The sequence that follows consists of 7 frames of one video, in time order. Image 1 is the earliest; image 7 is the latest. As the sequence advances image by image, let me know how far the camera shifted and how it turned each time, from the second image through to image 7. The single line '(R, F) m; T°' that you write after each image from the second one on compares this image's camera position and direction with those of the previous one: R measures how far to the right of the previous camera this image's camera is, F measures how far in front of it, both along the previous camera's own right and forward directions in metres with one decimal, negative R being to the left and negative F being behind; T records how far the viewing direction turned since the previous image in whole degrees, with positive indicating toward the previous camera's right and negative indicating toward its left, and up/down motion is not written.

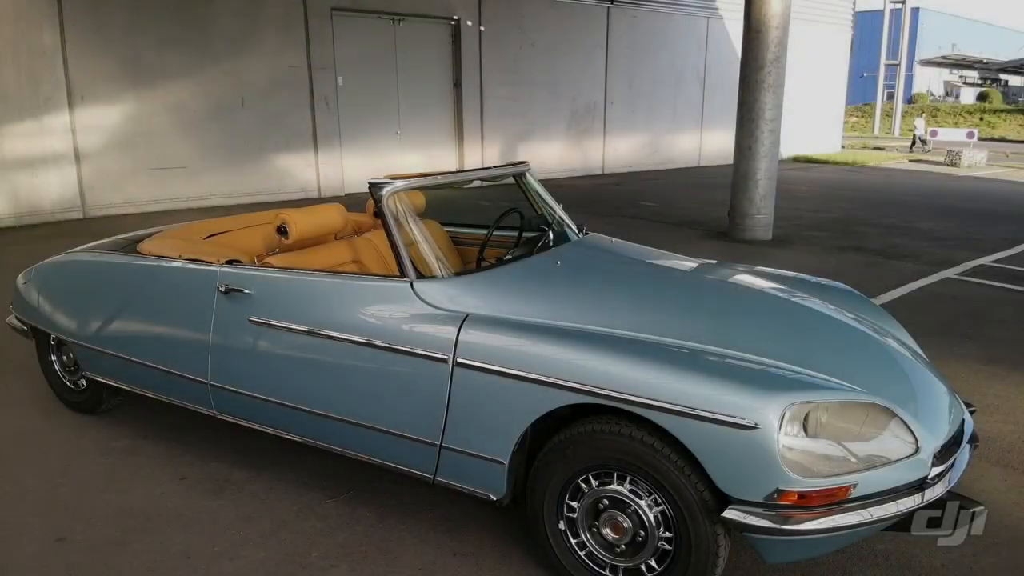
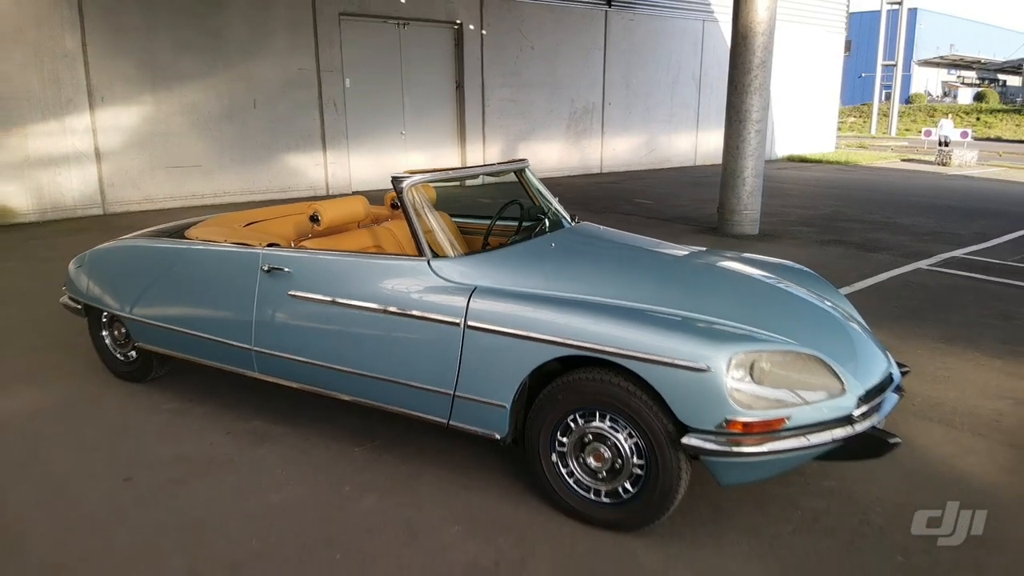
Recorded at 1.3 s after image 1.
(0.0, -0.5) m; 0°
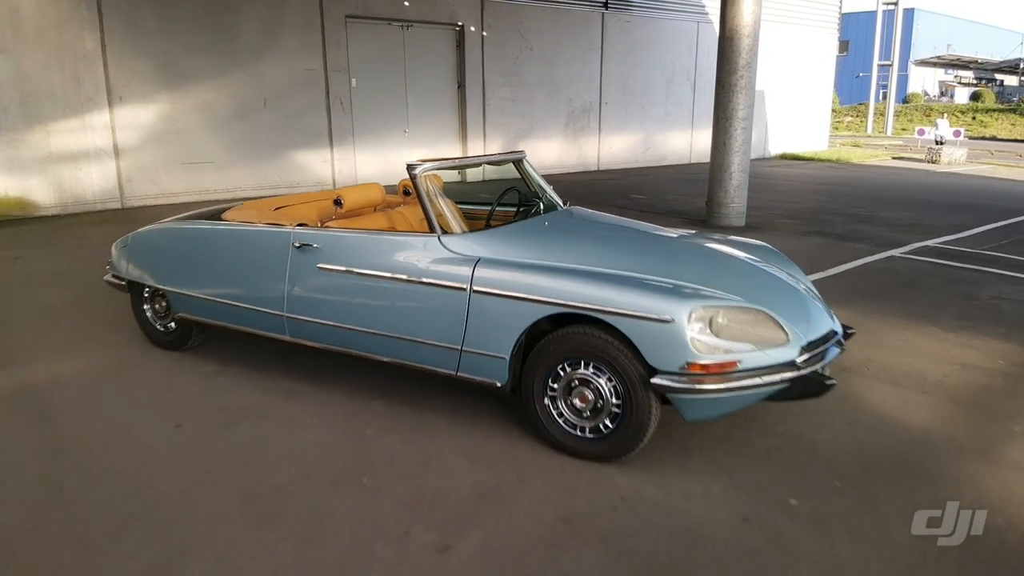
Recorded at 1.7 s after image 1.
(0.0, -0.5) m; 0°
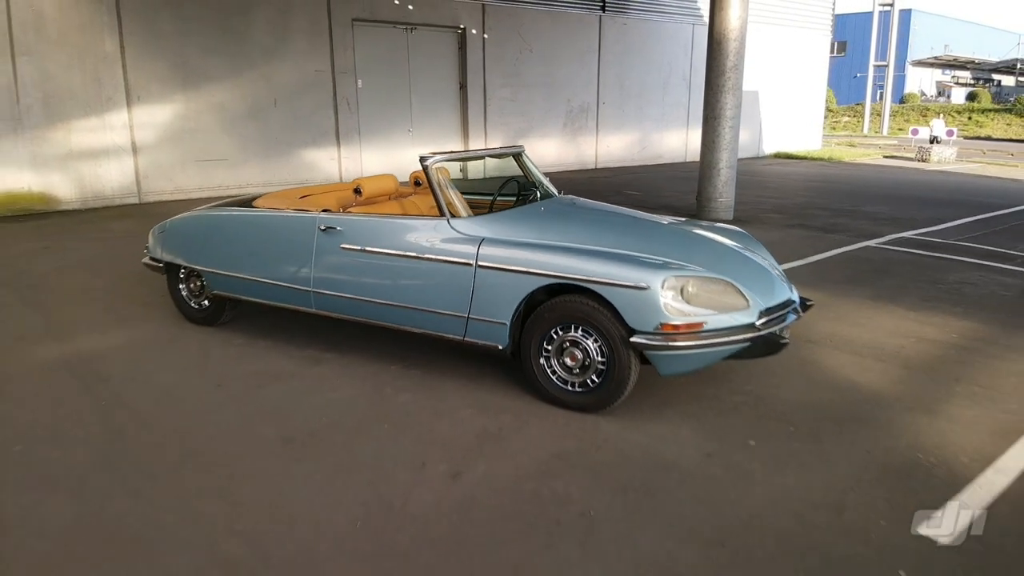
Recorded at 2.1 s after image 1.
(0.0, -0.5) m; 0°
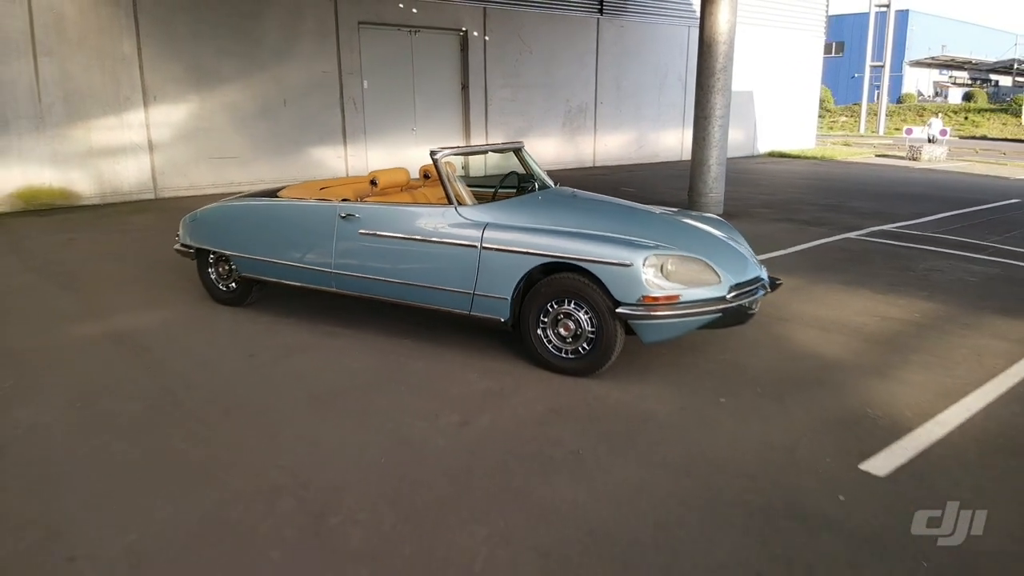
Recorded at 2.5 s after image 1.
(0.0, -0.5) m; 0°
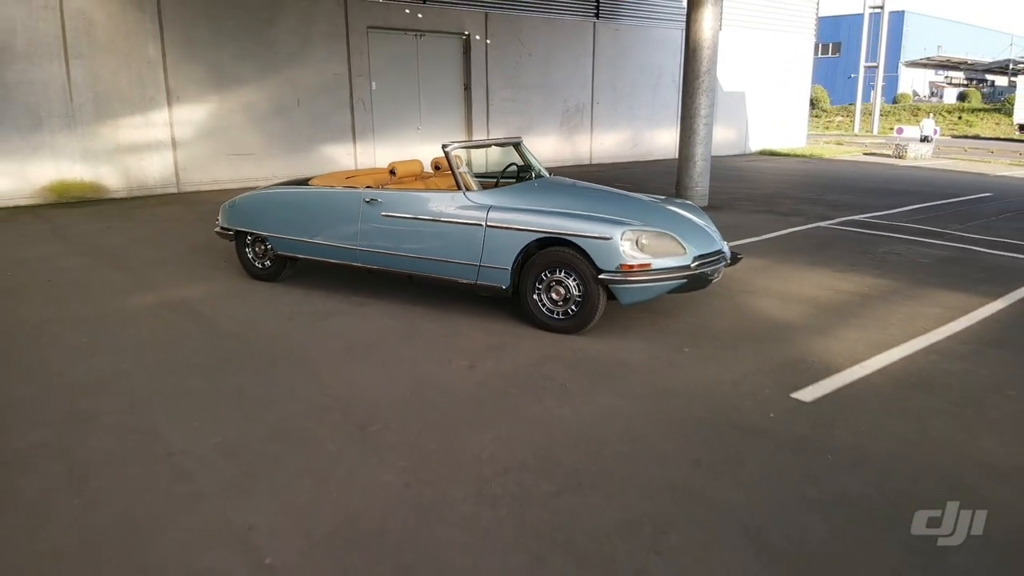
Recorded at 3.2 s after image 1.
(0.0, -0.8) m; 0°
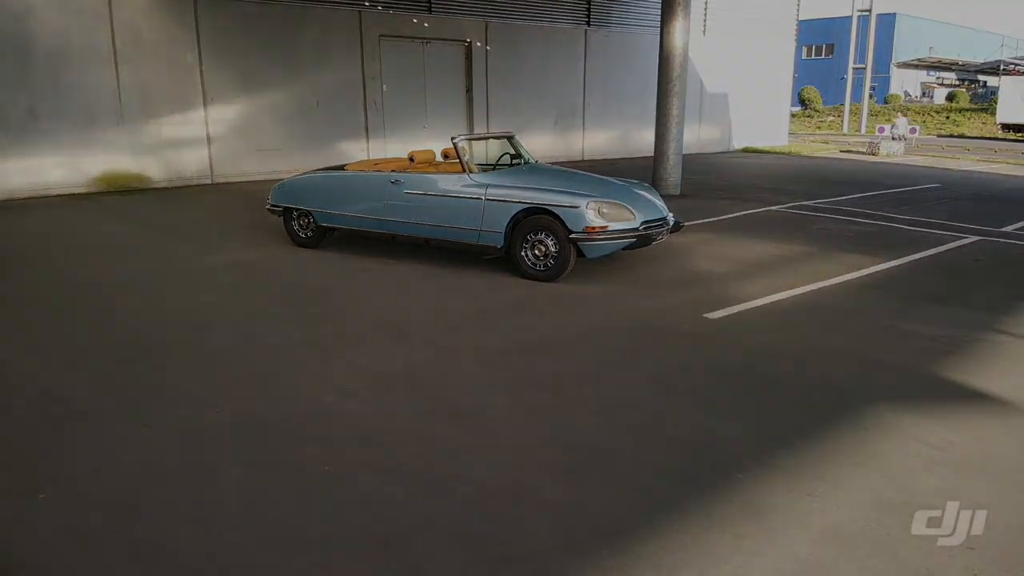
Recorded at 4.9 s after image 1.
(+0.1, -1.6) m; 0°
